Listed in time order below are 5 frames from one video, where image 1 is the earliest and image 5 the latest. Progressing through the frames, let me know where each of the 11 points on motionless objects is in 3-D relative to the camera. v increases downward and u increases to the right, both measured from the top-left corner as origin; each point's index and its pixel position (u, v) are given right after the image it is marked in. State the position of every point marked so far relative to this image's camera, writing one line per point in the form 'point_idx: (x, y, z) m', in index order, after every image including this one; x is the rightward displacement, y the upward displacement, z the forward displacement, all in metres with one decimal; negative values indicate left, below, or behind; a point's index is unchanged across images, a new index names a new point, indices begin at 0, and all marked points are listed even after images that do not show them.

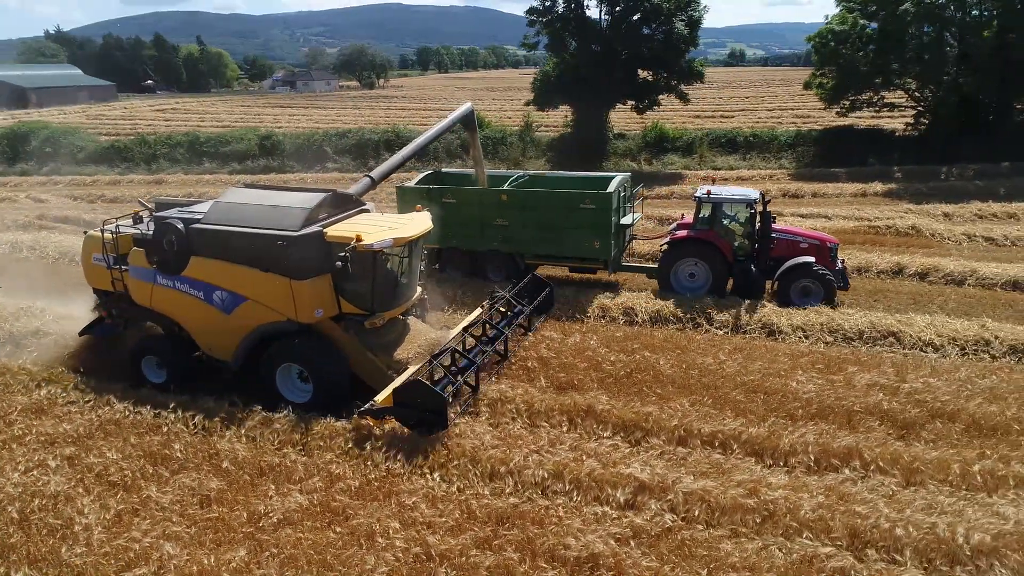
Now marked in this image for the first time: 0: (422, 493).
0: (-0.8, -1.8, +6.1) m
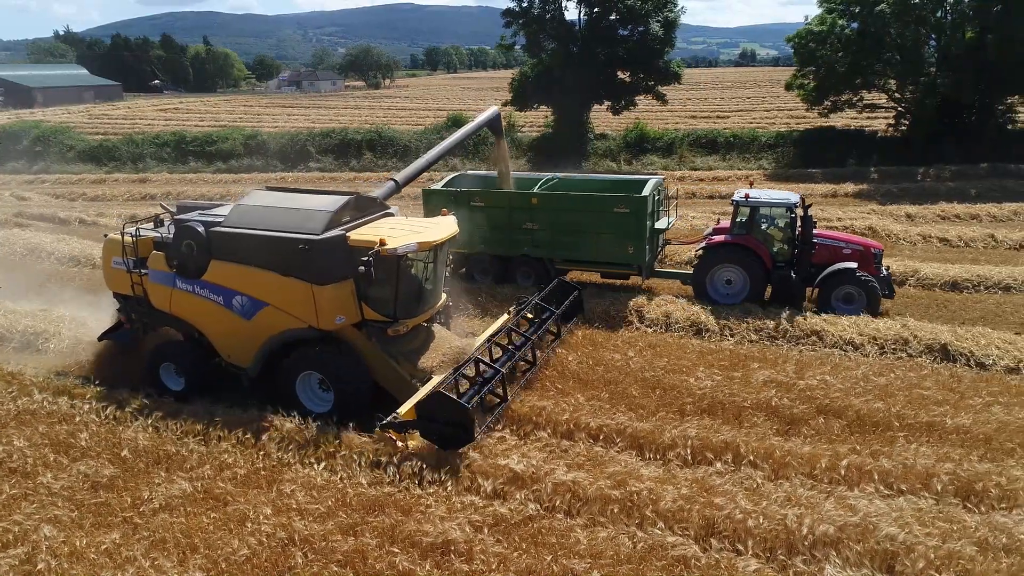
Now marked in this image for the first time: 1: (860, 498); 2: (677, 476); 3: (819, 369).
0: (-1.9, -1.7, +6.3) m
1: (+2.8, -1.7, +5.8) m
2: (+1.5, -1.7, +6.2) m
3: (+3.5, -0.9, +8.1) m
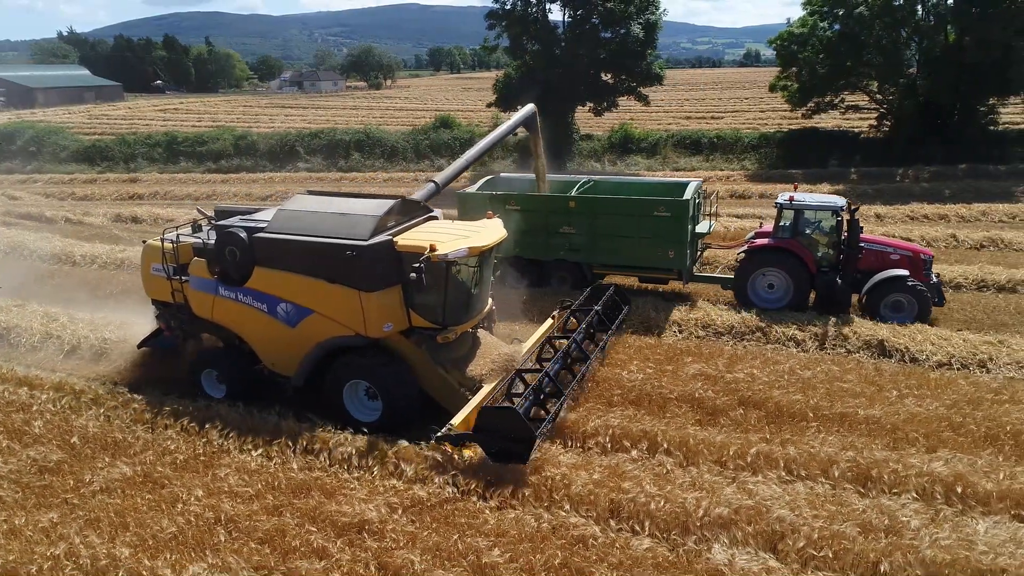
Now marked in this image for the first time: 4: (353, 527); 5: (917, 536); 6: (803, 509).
0: (-2.6, -1.7, +6.6) m
1: (+2.1, -1.7, +6.1) m
2: (+0.7, -1.6, +6.5) m
3: (+2.8, -0.9, +8.4) m
4: (-1.3, -1.9, +5.7) m
5: (+3.1, -1.9, +5.4) m
6: (+2.3, -1.8, +5.7) m
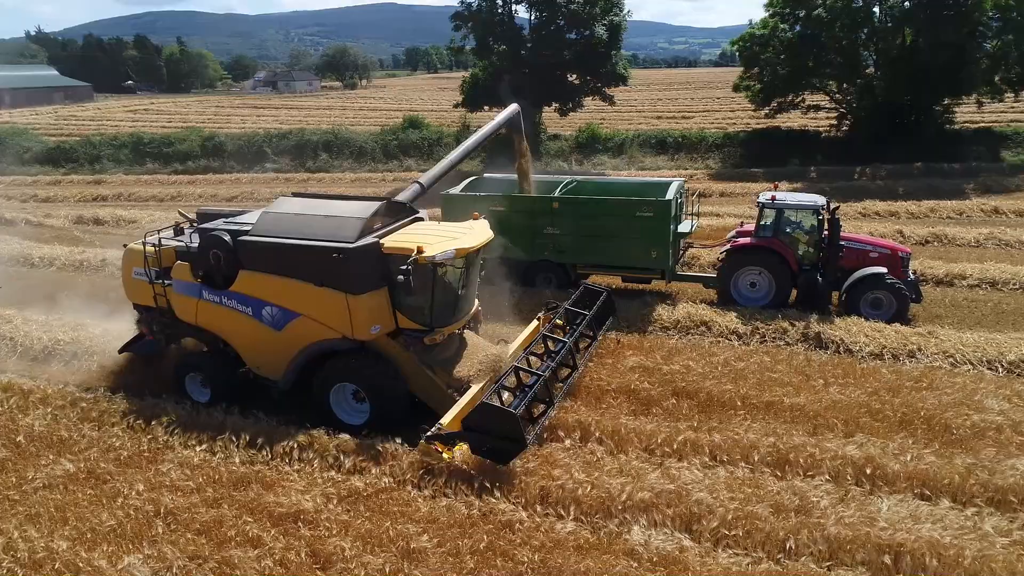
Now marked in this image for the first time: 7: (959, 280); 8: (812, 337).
0: (-3.2, -1.7, +6.8) m
1: (+1.5, -1.6, +6.3) m
2: (+0.1, -1.6, +6.7) m
3: (+2.2, -0.8, +8.7) m
4: (-1.9, -1.9, +5.9) m
5: (+2.5, -1.8, +5.7) m
6: (+1.8, -1.7, +6.0) m
7: (+7.8, +0.1, +12.3) m
8: (+4.1, -0.7, +9.6) m
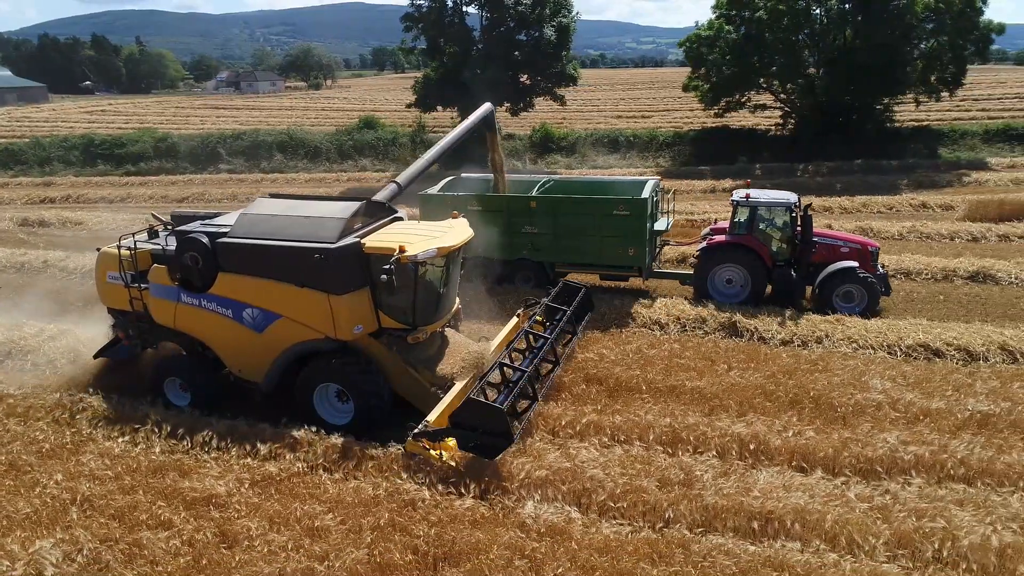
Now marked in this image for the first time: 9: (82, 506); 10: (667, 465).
0: (-4.1, -1.6, +7.0) m
1: (+0.7, -1.5, +6.7) m
2: (-0.7, -1.5, +7.1) m
3: (+1.2, -0.7, +9.1) m
4: (-2.7, -1.9, +6.1) m
5: (+1.7, -1.7, +6.1) m
6: (+0.9, -1.6, +6.4) m
7: (+6.7, +0.3, +12.9) m
8: (+3.1, -0.5, +10.0) m
9: (-3.7, -1.9, +6.1) m
10: (+1.4, -1.6, +6.4) m
